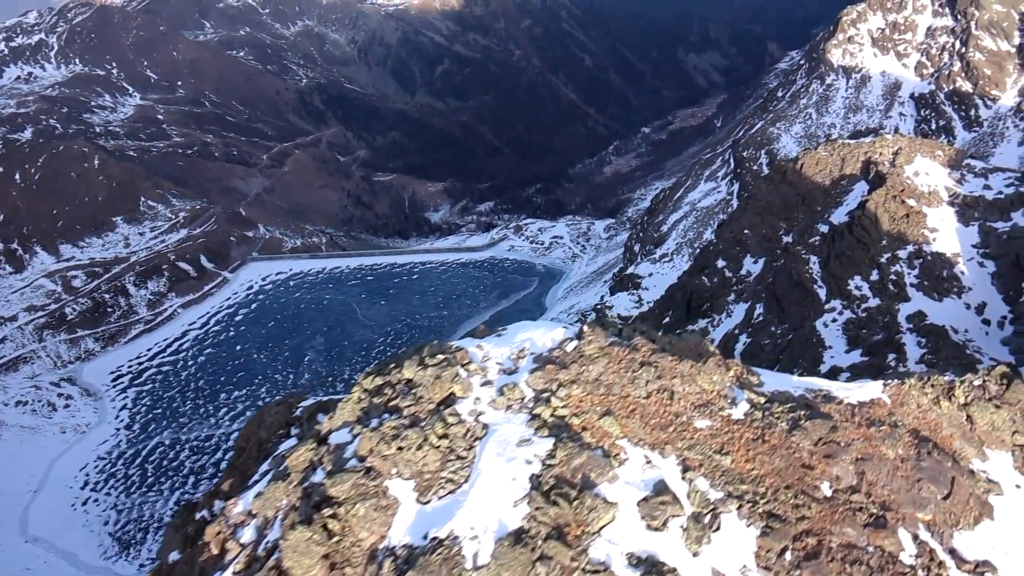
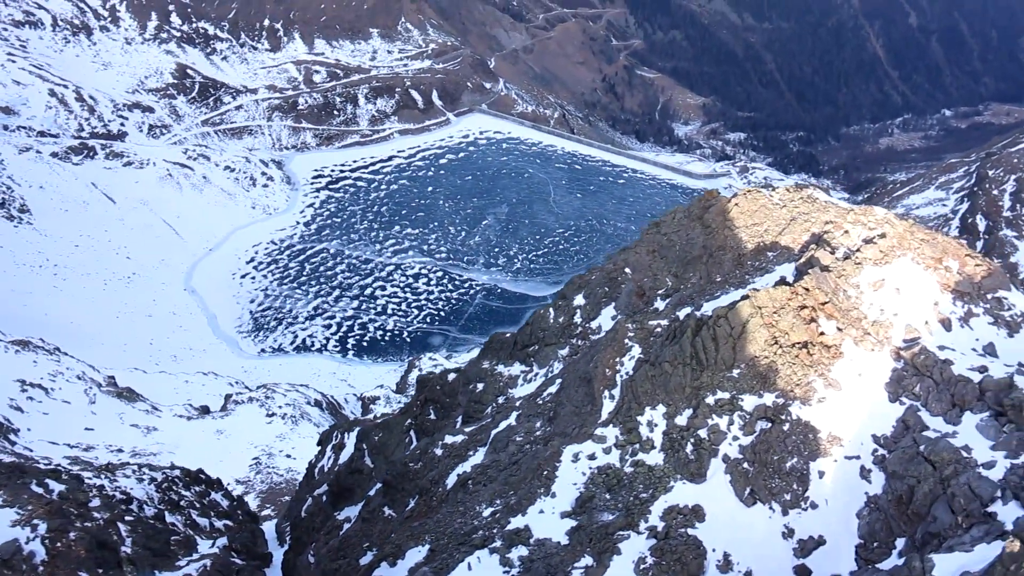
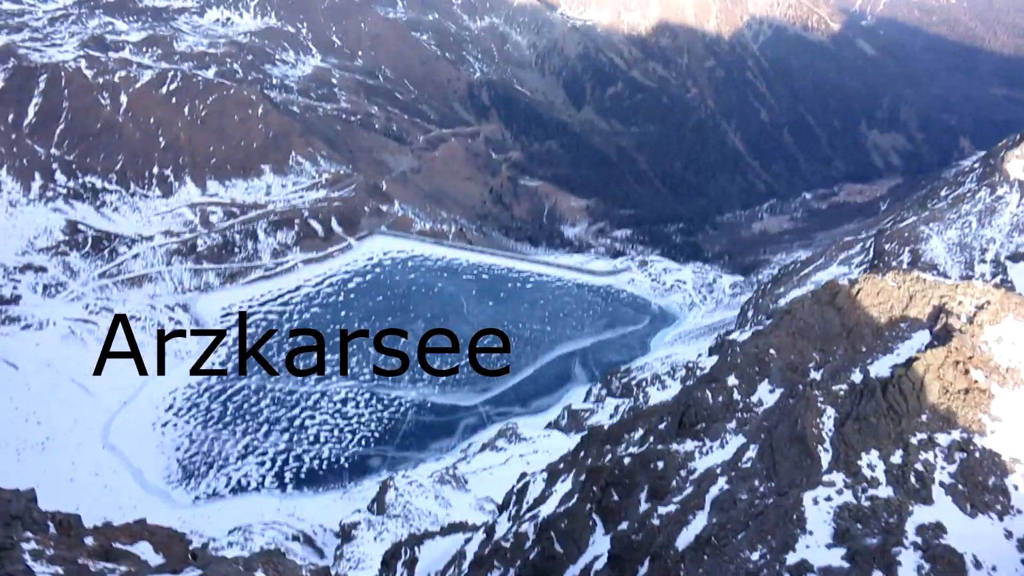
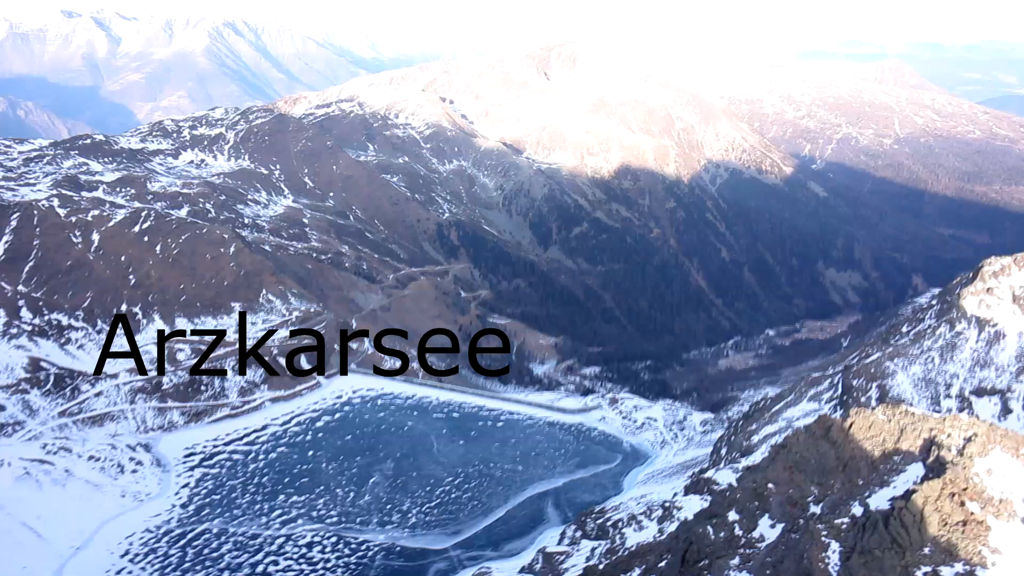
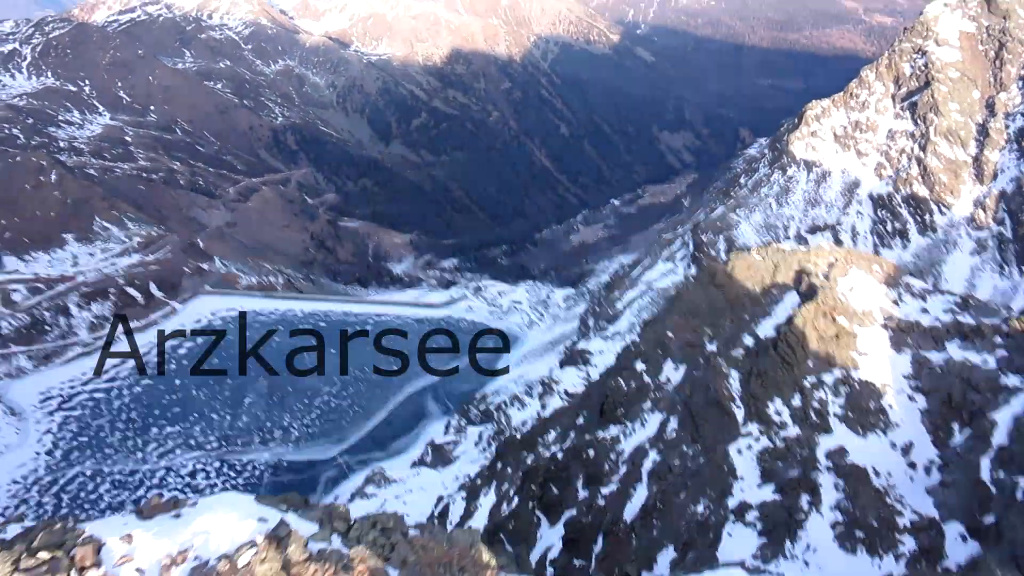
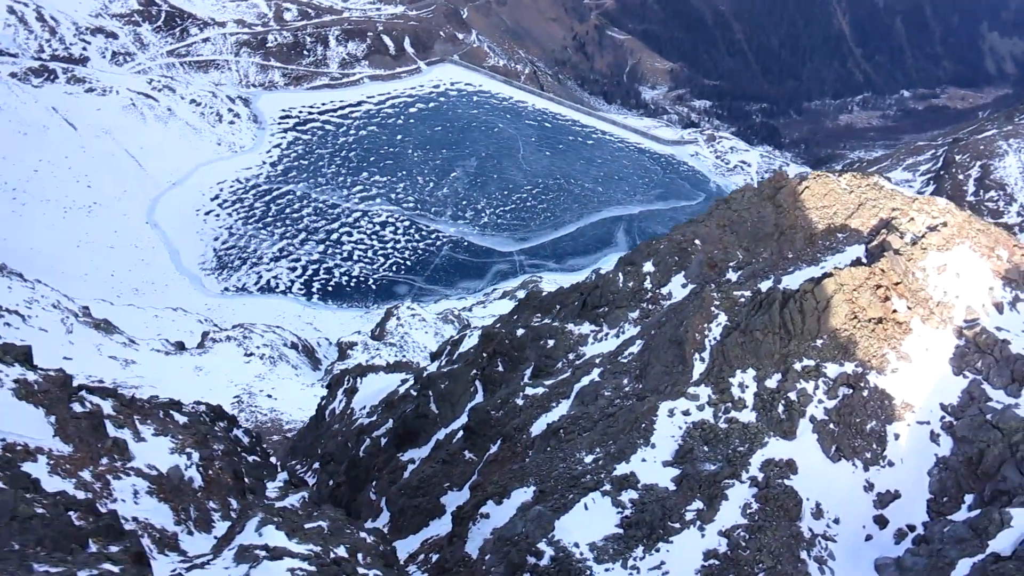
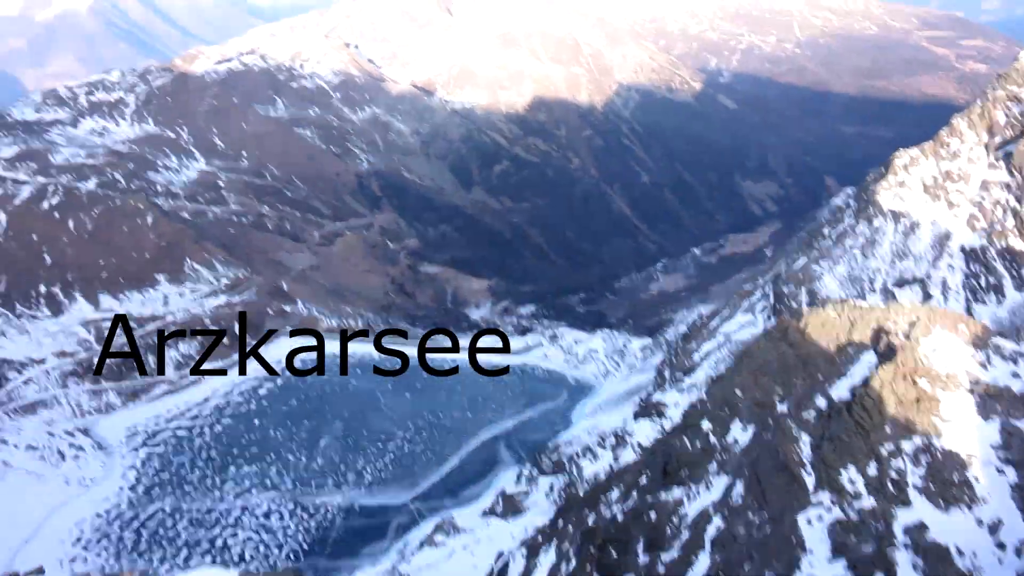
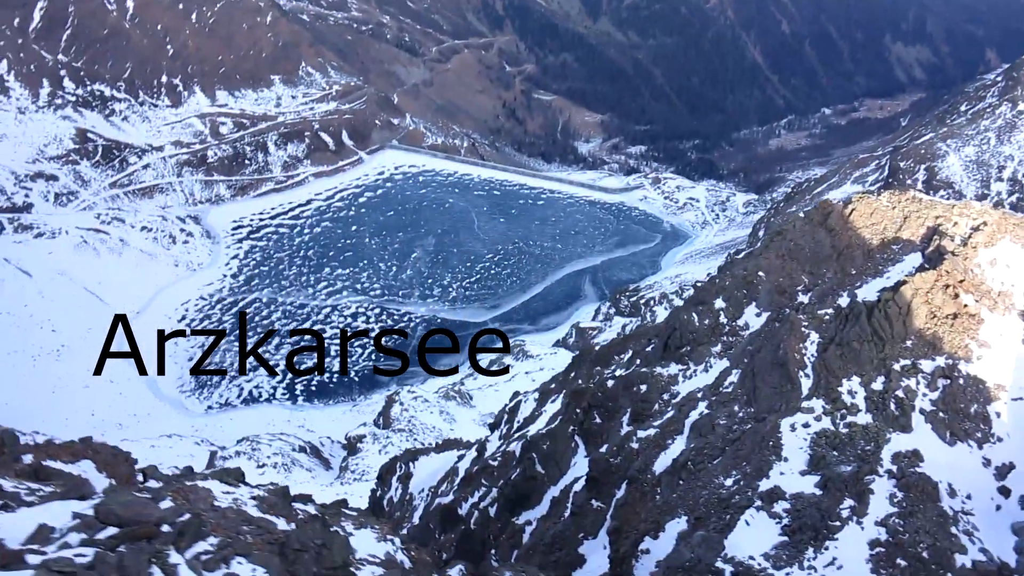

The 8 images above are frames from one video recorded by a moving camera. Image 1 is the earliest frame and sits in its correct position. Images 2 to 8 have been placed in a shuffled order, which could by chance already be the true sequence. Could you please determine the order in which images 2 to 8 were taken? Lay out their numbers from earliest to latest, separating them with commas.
5, 7, 4, 3, 8, 6, 2
